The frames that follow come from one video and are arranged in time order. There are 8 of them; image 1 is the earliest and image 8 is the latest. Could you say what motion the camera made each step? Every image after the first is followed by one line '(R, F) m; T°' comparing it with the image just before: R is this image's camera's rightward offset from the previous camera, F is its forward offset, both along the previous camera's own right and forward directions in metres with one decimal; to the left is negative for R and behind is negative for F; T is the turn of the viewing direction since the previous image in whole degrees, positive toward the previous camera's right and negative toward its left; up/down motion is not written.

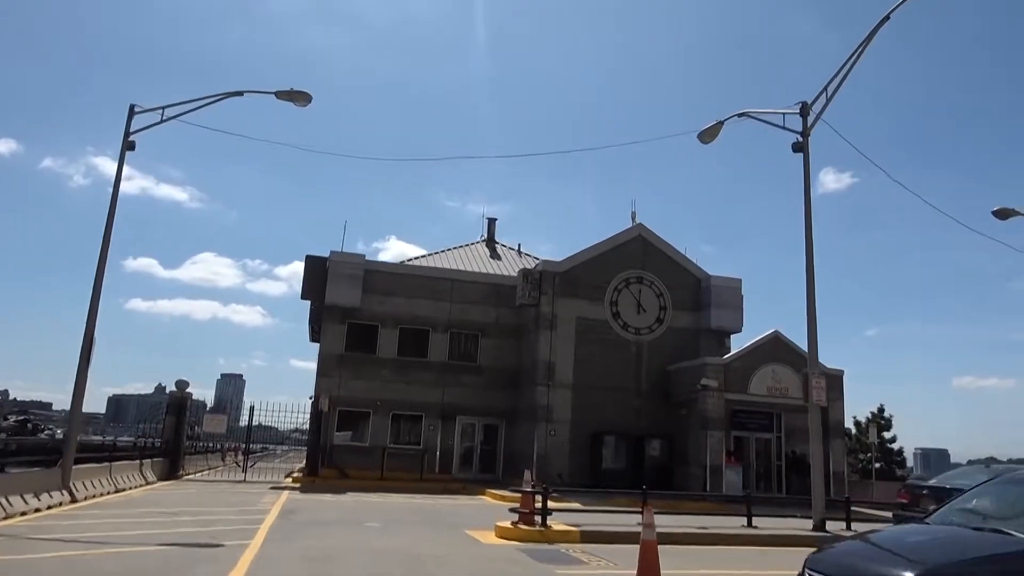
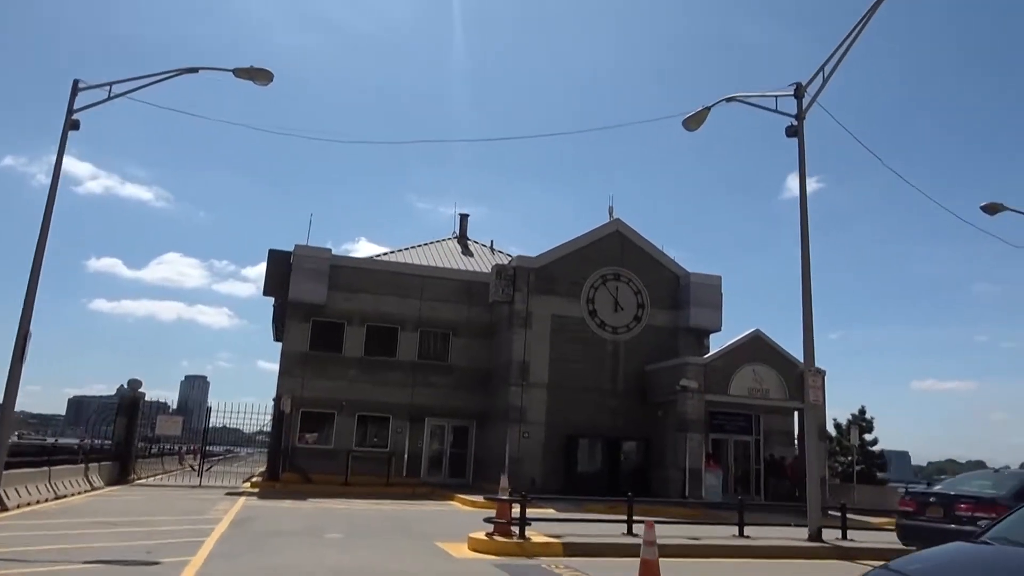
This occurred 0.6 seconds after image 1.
(+0.1, +1.1) m; +2°
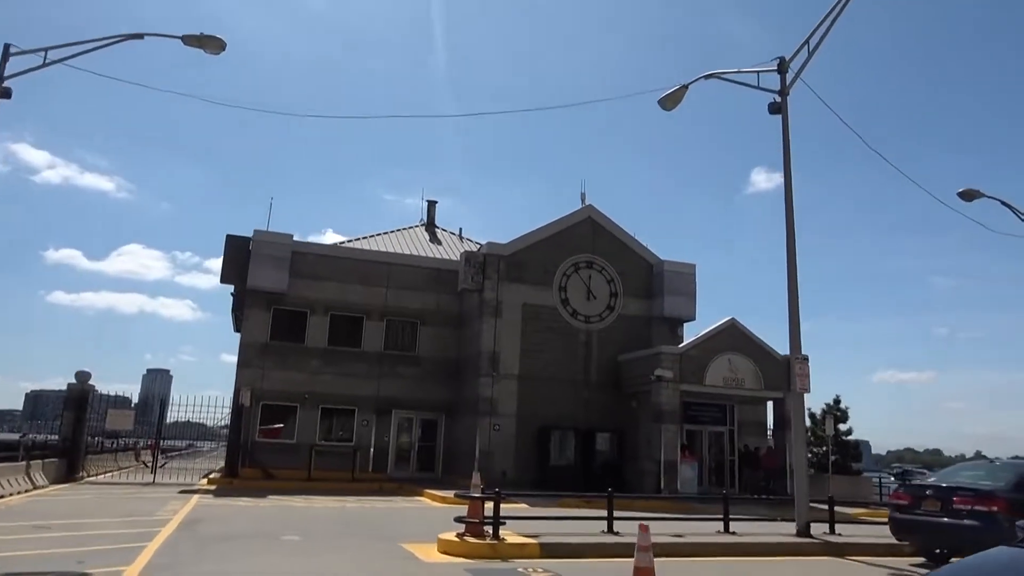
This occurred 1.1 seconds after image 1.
(-0.1, +0.9) m; +2°
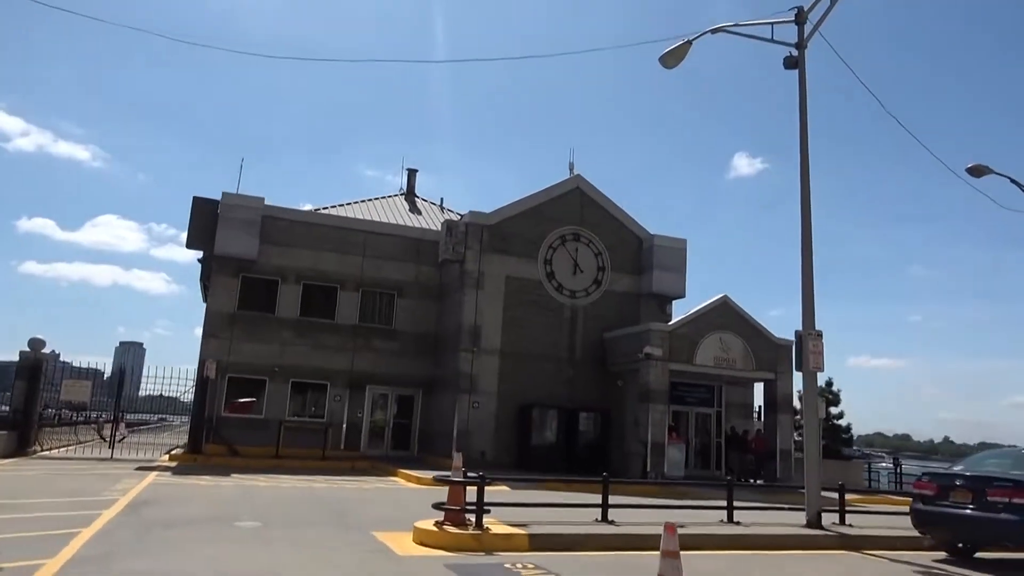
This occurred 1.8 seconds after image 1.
(-0.1, +1.4) m; +1°
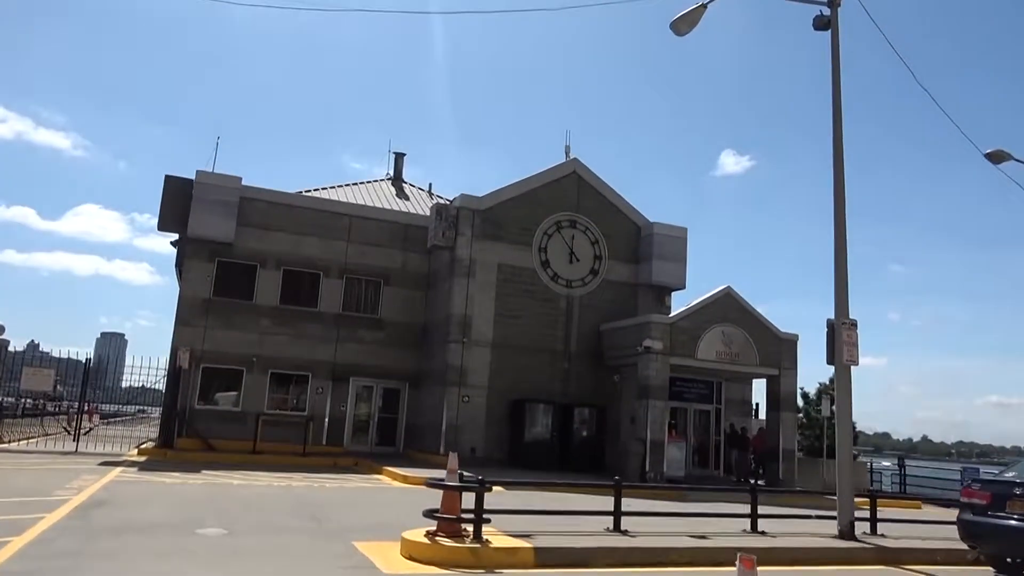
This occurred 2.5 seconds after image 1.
(-0.2, +1.4) m; +1°
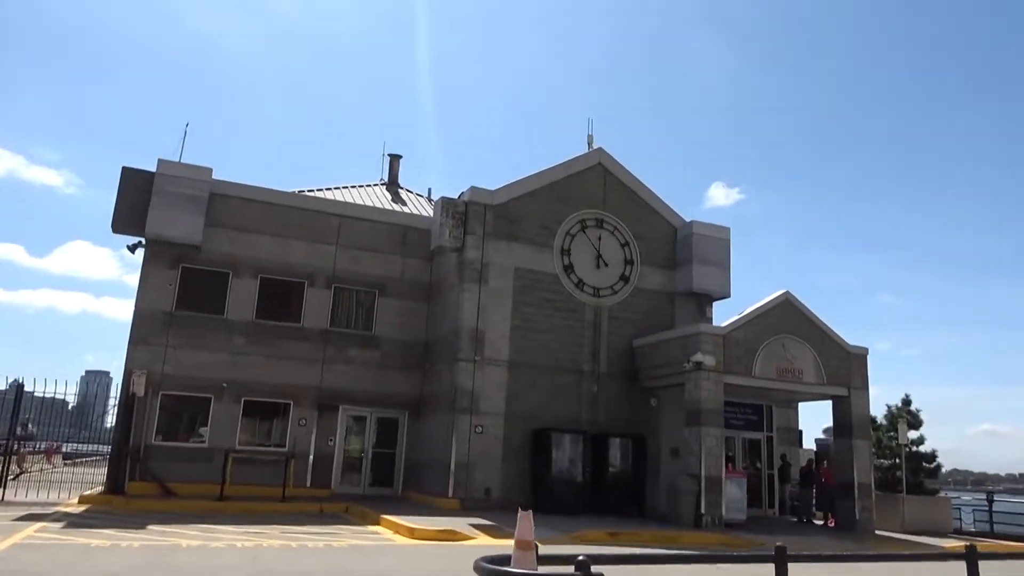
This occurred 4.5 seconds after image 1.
(-0.8, +4.0) m; +1°
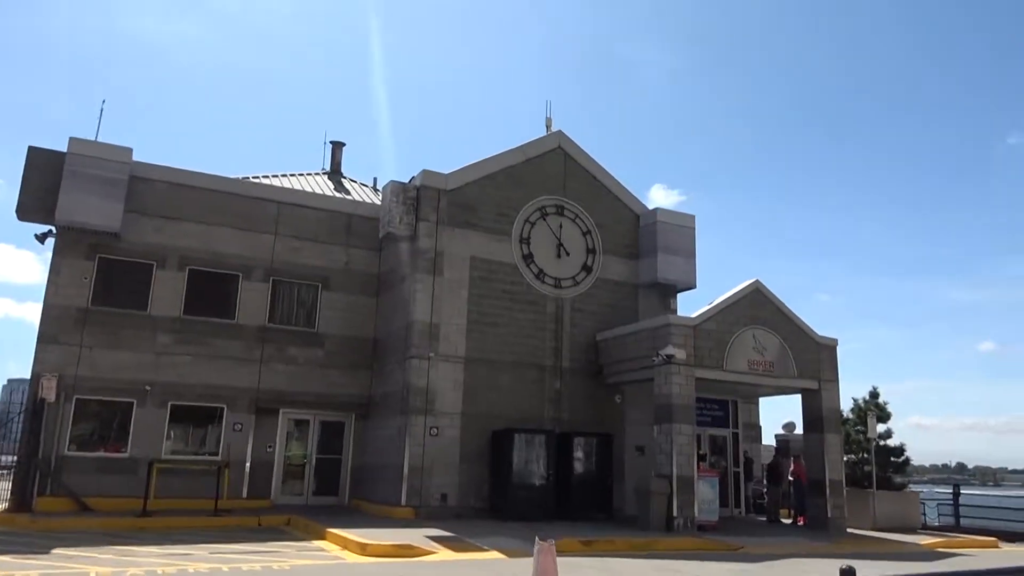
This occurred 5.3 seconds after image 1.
(-0.3, +1.5) m; +4°
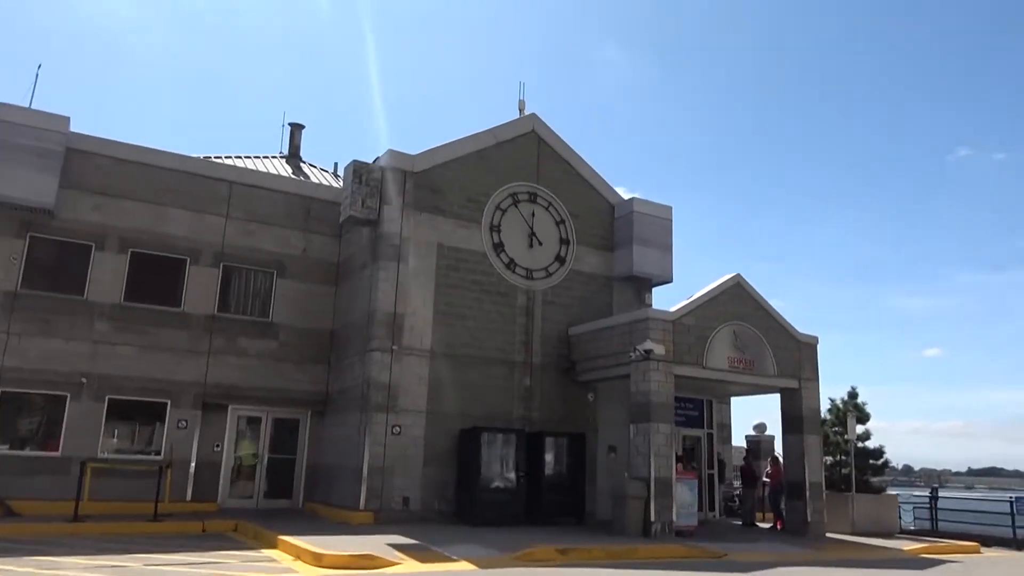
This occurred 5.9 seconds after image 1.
(-0.2, +1.2) m; +3°
